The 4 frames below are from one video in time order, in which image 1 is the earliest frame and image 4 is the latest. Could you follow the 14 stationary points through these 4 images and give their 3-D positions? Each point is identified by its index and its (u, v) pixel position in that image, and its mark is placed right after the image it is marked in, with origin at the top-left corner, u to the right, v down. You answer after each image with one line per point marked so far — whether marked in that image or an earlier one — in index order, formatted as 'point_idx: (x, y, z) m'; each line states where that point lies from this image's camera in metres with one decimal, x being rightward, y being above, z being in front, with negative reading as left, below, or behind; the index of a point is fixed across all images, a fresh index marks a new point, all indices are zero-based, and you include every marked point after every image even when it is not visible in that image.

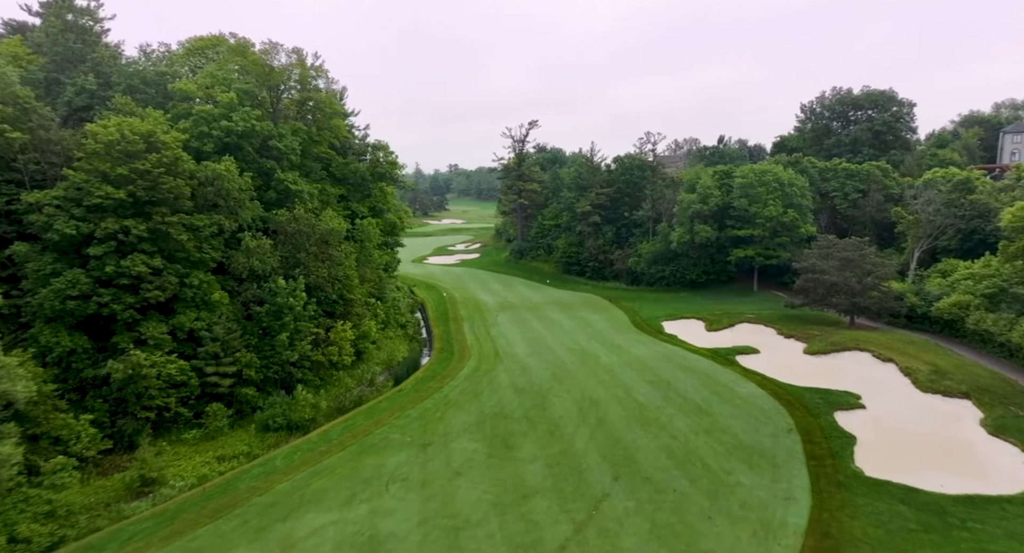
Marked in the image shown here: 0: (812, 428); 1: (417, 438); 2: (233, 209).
0: (+10.0, -5.1, +18.2) m
1: (-2.9, -4.9, +16.6) m
2: (-9.0, +2.2, +17.7) m
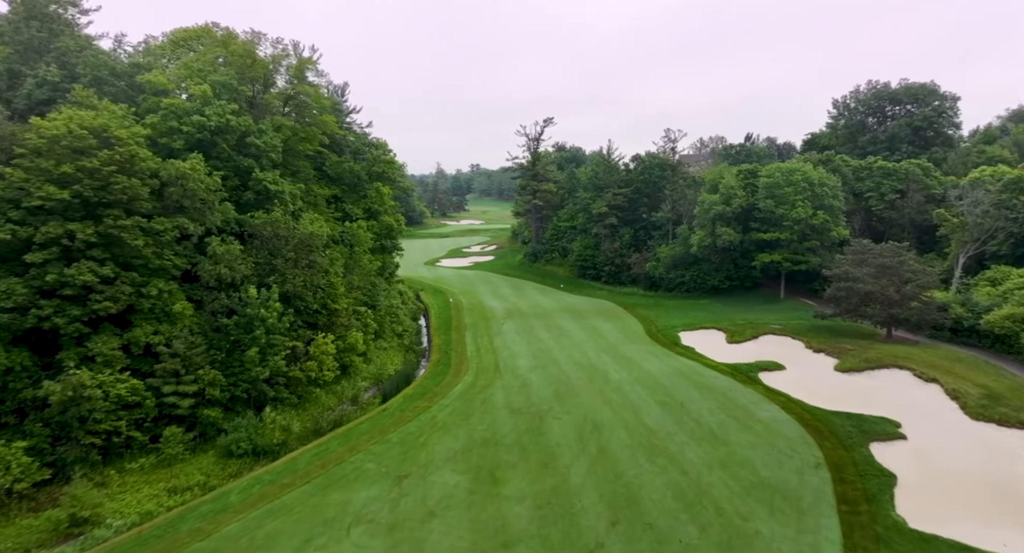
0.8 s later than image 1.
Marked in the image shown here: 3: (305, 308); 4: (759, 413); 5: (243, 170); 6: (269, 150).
0: (+9.7, -5.4, +16.0) m
1: (-3.2, -5.2, +14.9) m
2: (-9.3, +1.9, +16.3) m
3: (-7.2, -1.1, +18.9) m
4: (+8.8, -4.9, +19.5) m
5: (-9.3, +3.7, +18.9) m
6: (-8.6, +4.6, +19.5) m
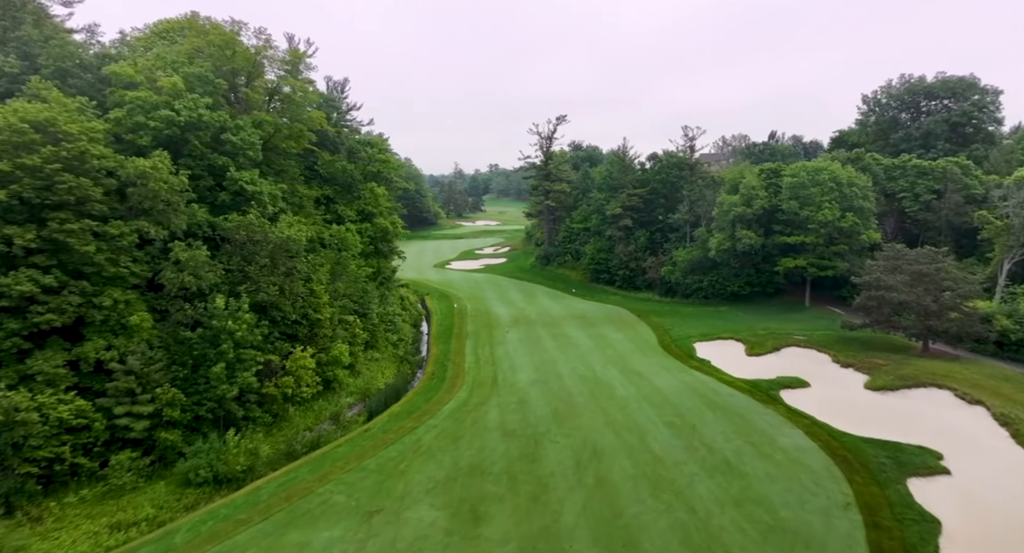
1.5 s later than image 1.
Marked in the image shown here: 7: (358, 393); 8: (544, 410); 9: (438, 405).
0: (+9.4, -5.8, +14.0) m
1: (-3.6, -5.5, +13.4) m
2: (-9.6, +1.7, +15.0) m
3: (-7.4, -1.3, +17.5) m
4: (+8.6, -5.2, +17.5) m
5: (-9.4, +3.5, +17.6) m
6: (-8.8, +4.3, +18.1) m
7: (-5.6, -4.2, +19.8) m
8: (+1.2, -4.8, +19.6) m
9: (-2.6, -4.5, +19.3) m
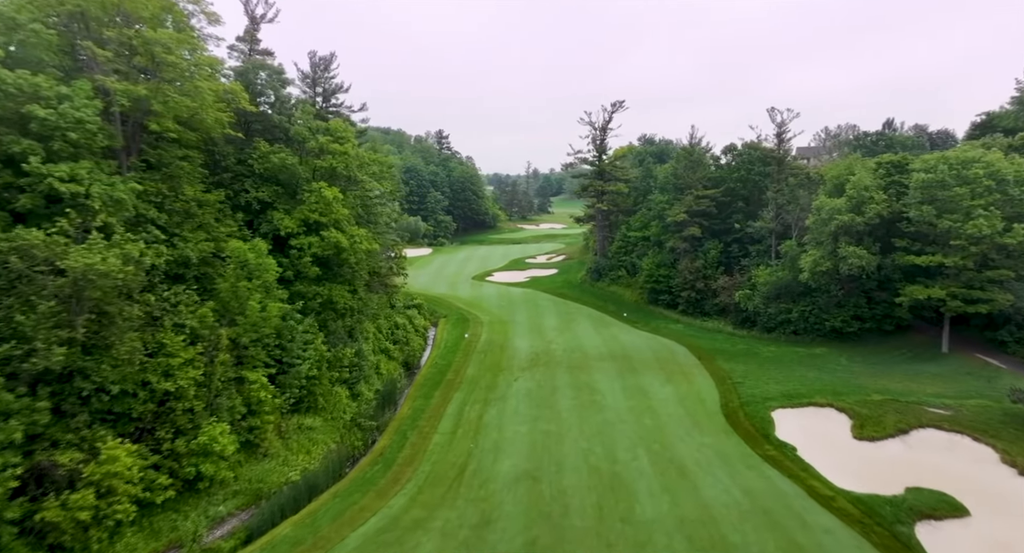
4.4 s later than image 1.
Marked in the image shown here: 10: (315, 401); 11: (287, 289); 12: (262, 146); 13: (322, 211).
0: (+7.3, -7.2, +5.5) m
1: (-5.6, -6.6, +6.8) m
2: (-11.1, +0.7, +9.2) m
3: (-8.6, -2.4, +11.5) m
4: (+7.1, -6.6, +9.2) m
5: (-10.6, +2.4, +11.8) m
6: (-9.8, +3.3, +12.3) m
7: (-6.6, -5.3, +13.5) m
8: (0.0, -6.0, +12.4) m
9: (-3.7, -5.7, +12.5) m
10: (-6.3, -3.9, +17.6) m
11: (-7.8, -0.4, +18.7) m
12: (-8.6, +4.4, +18.4) m
13: (-6.6, +2.3, +19.1) m
